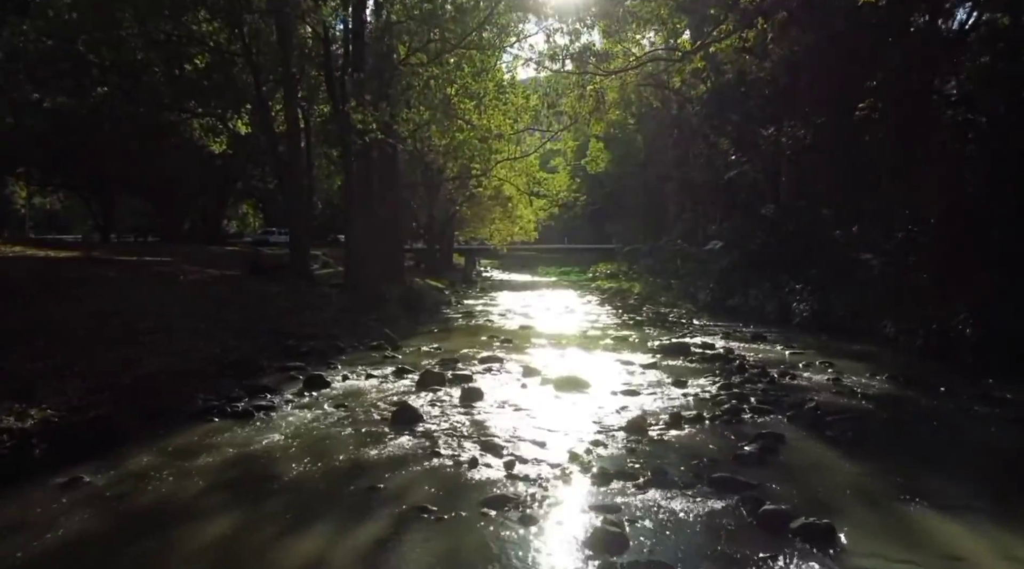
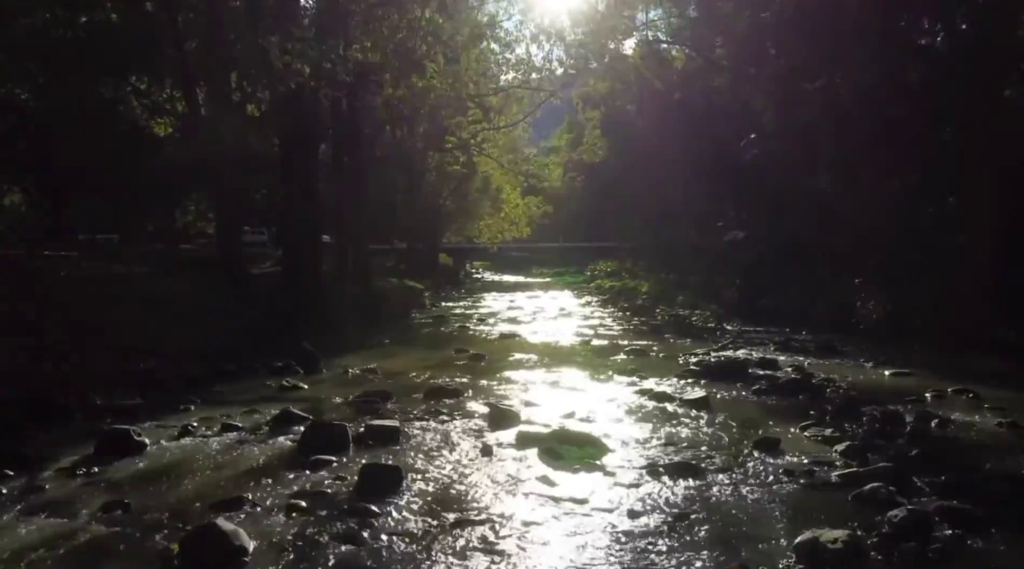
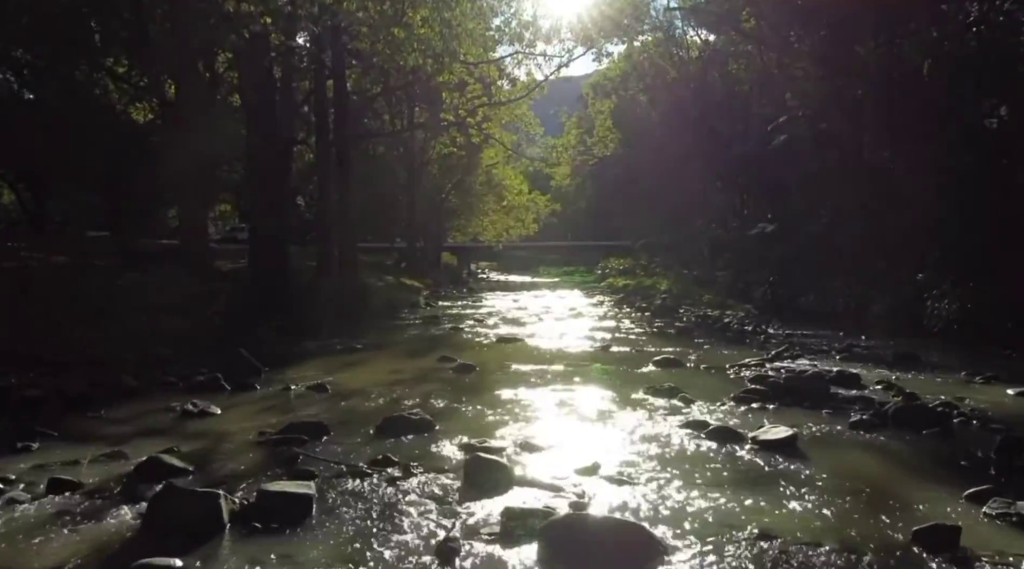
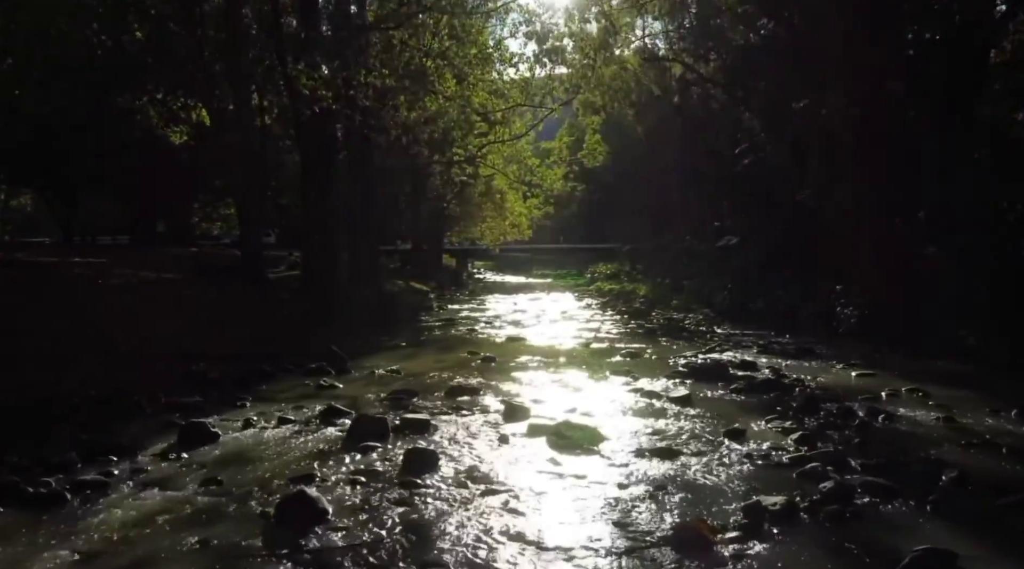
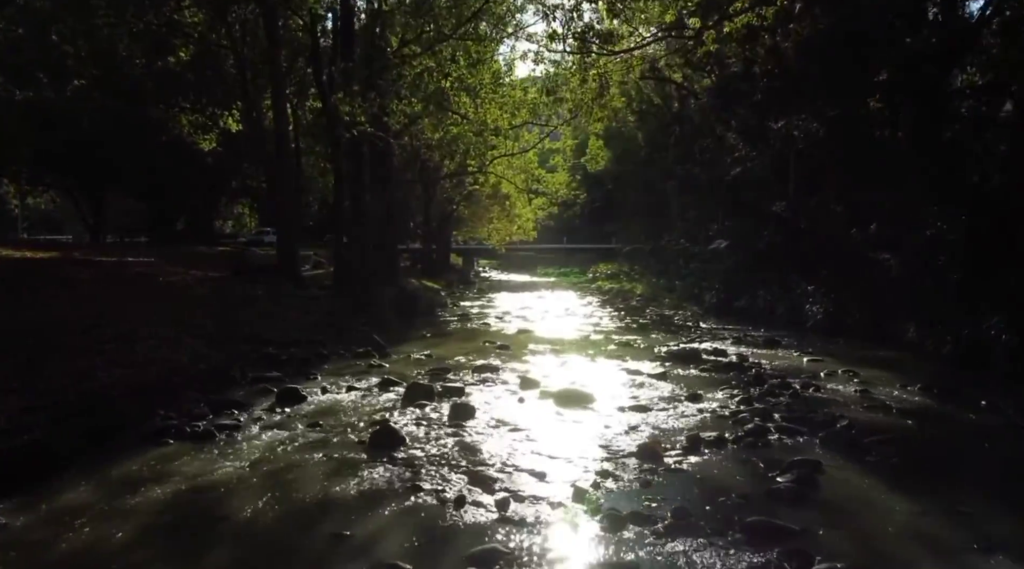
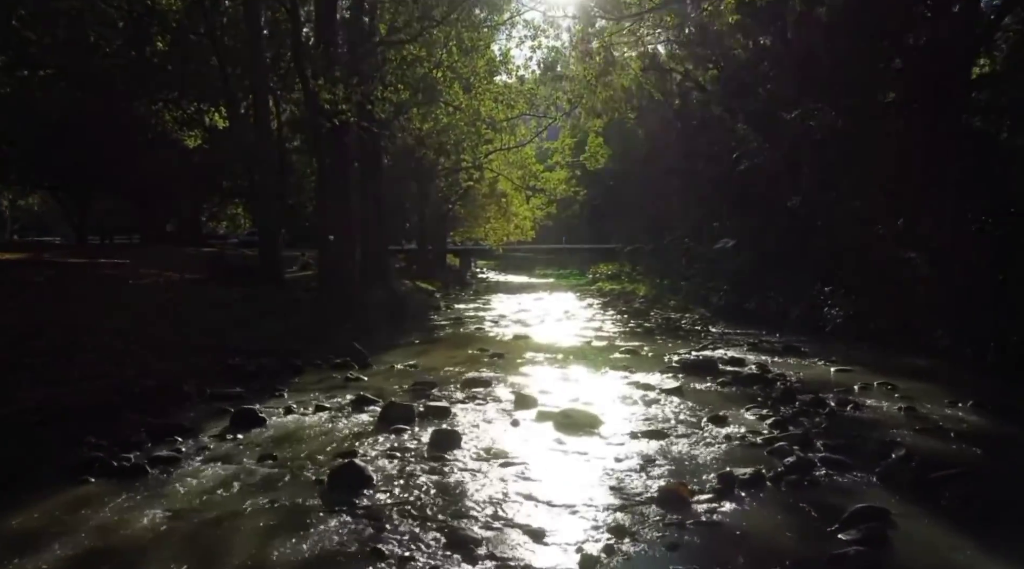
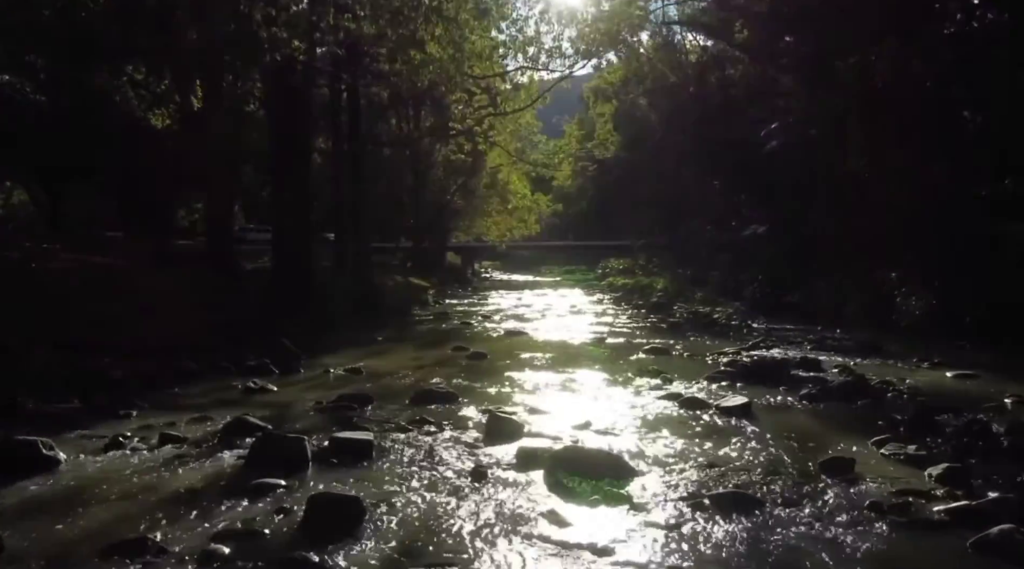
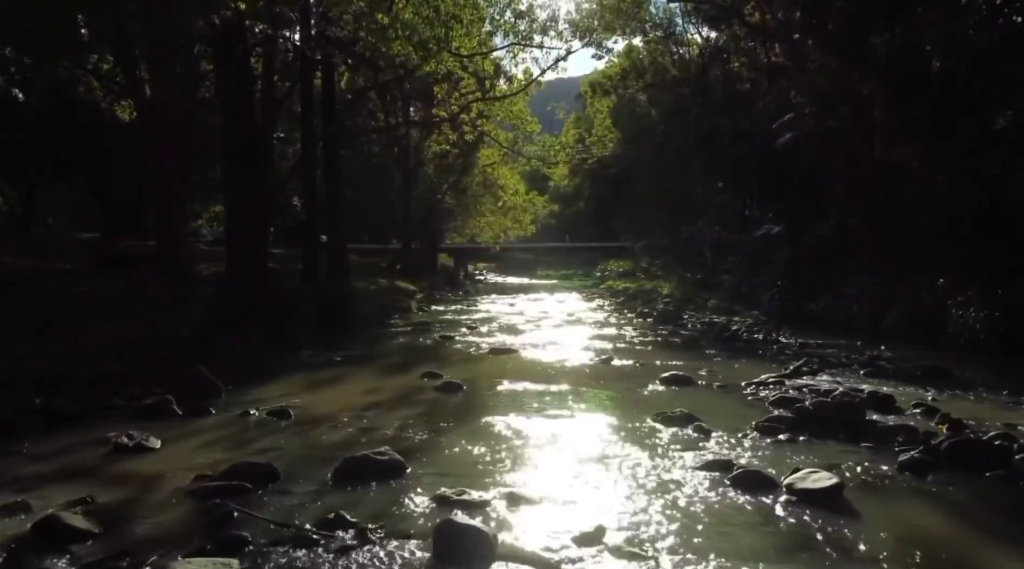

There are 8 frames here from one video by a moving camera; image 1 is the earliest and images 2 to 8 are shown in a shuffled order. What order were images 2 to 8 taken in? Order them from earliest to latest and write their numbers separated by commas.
5, 6, 4, 2, 7, 3, 8
